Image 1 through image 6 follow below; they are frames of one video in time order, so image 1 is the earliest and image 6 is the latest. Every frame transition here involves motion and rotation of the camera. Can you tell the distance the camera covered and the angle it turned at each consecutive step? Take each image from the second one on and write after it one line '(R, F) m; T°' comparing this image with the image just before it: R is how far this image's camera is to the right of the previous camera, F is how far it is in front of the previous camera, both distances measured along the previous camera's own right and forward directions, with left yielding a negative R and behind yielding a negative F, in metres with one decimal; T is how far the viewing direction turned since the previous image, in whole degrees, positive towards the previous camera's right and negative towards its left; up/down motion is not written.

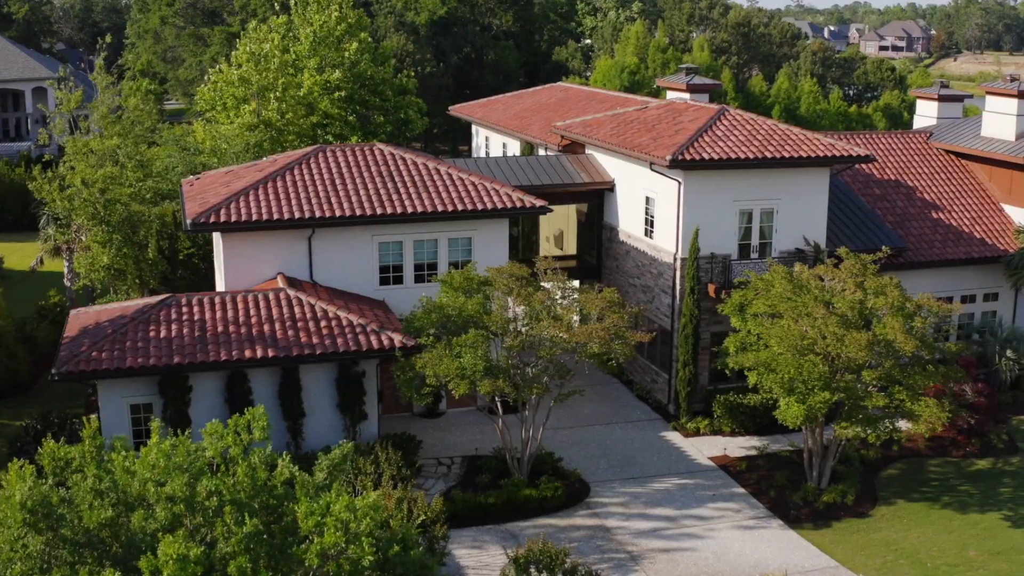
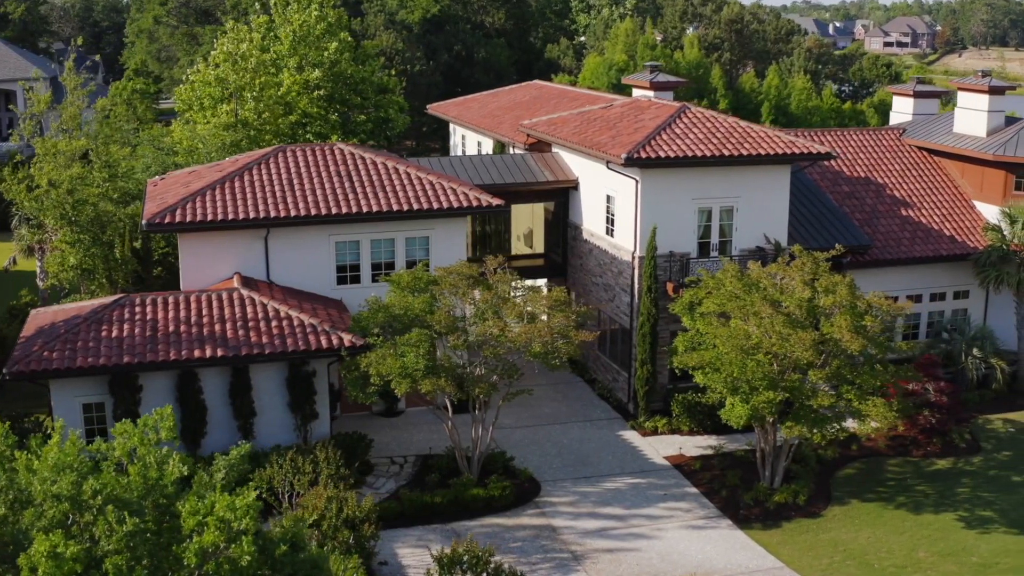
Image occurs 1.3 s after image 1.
(+1.5, 0.0) m; -1°
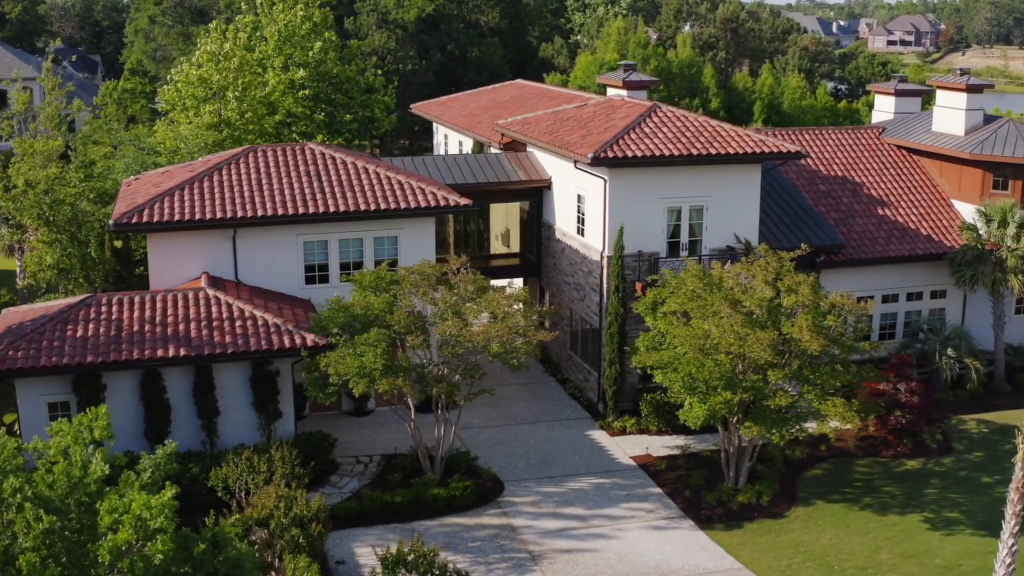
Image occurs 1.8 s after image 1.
(+1.1, 0.0) m; -1°
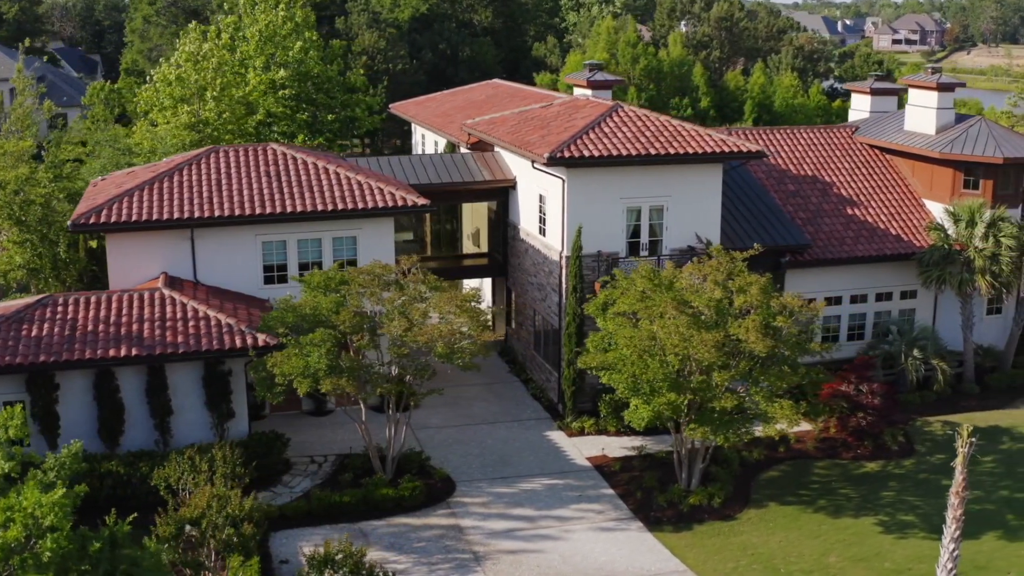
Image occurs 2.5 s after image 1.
(+1.4, +0.1) m; -1°
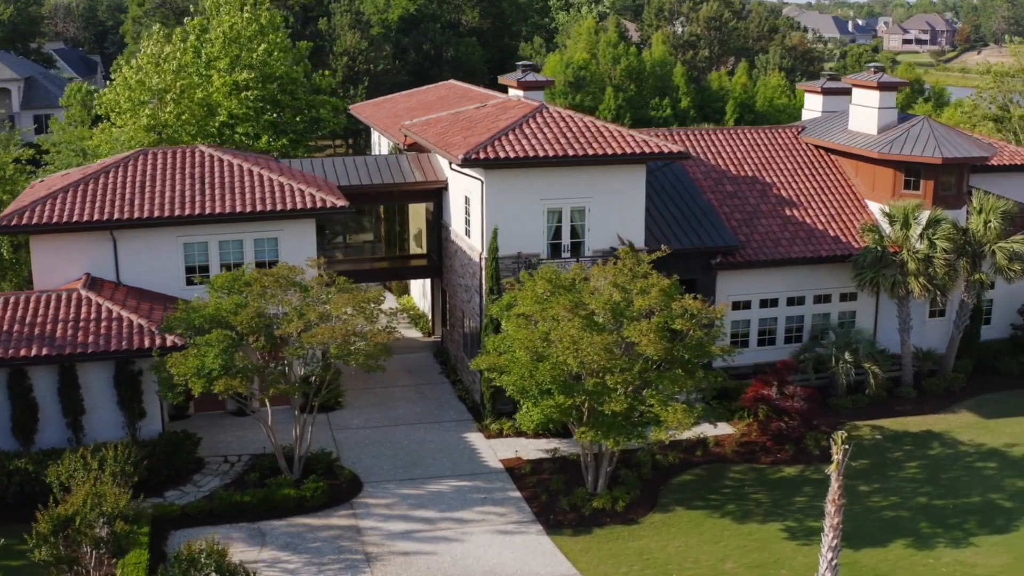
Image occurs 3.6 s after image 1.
(+2.7, +0.1) m; -2°
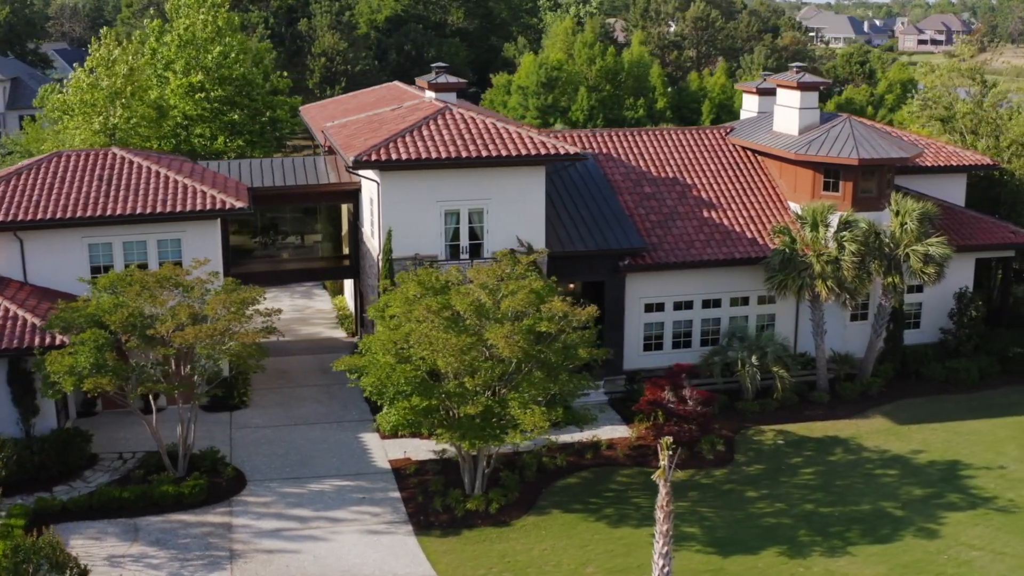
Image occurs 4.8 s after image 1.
(+3.6, +0.1) m; -3°
